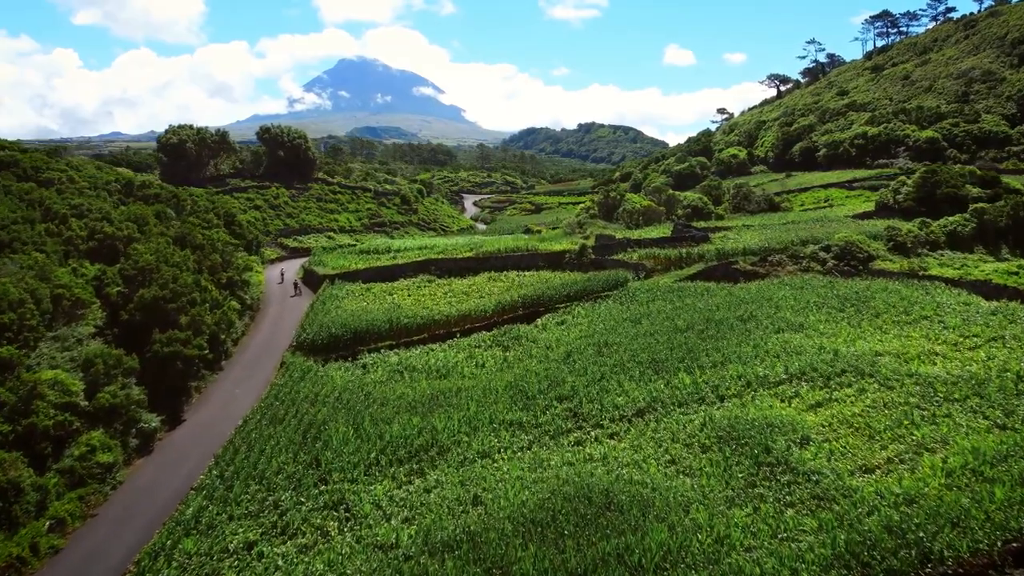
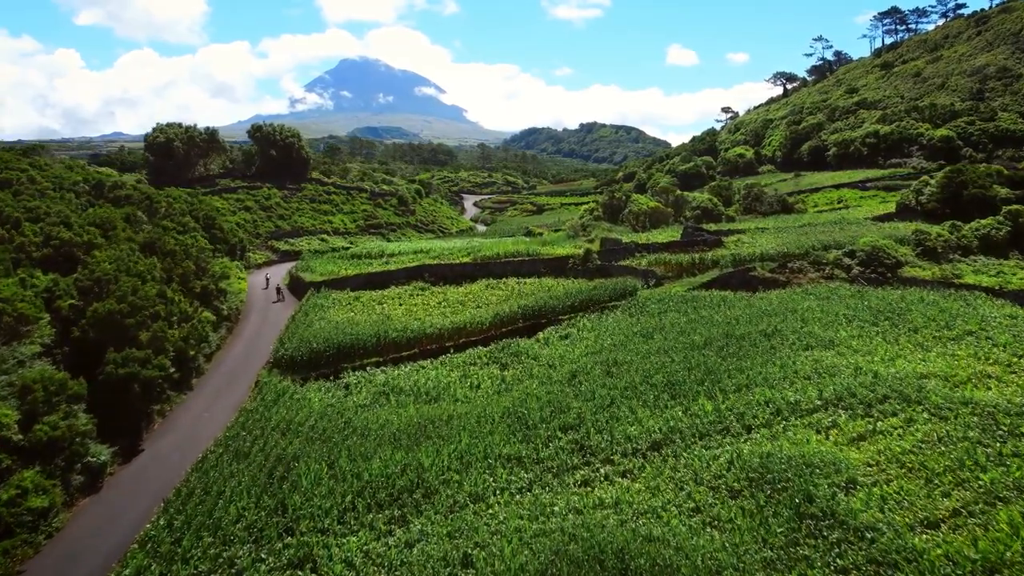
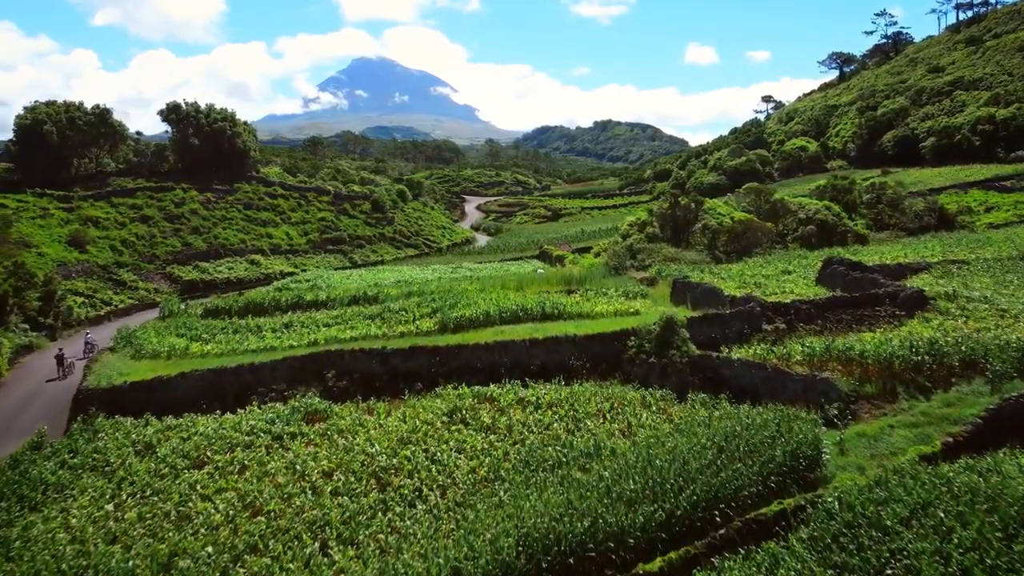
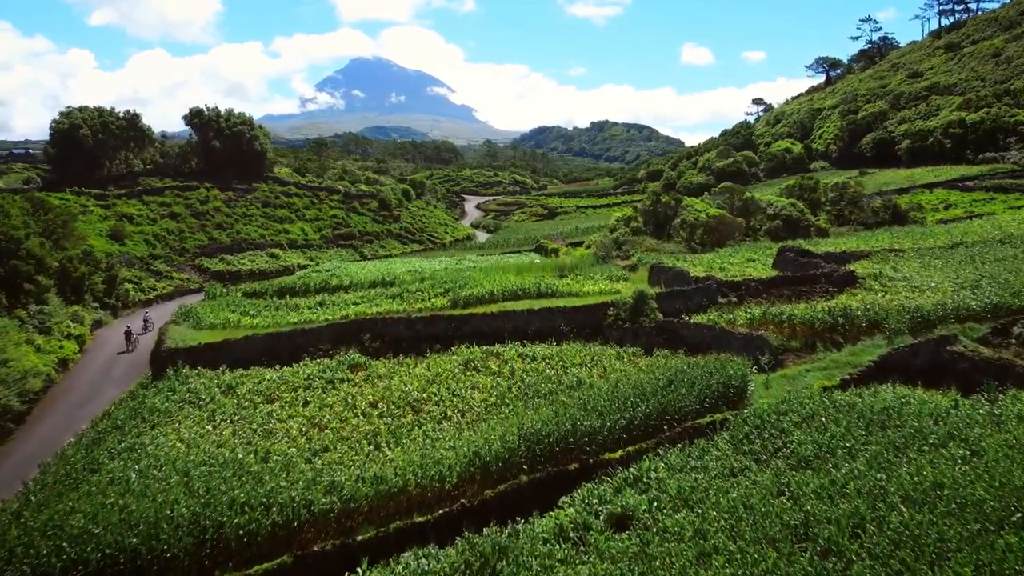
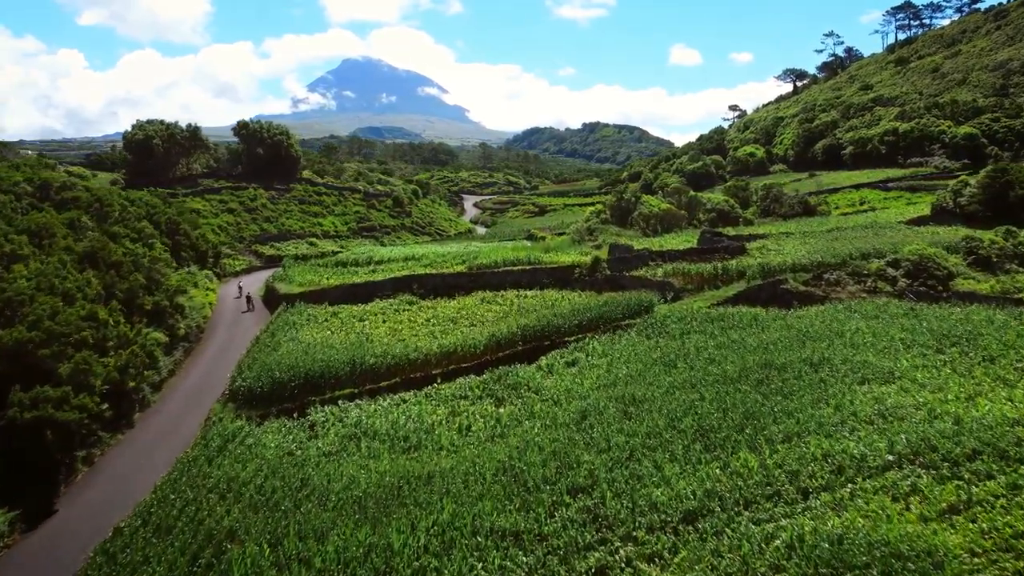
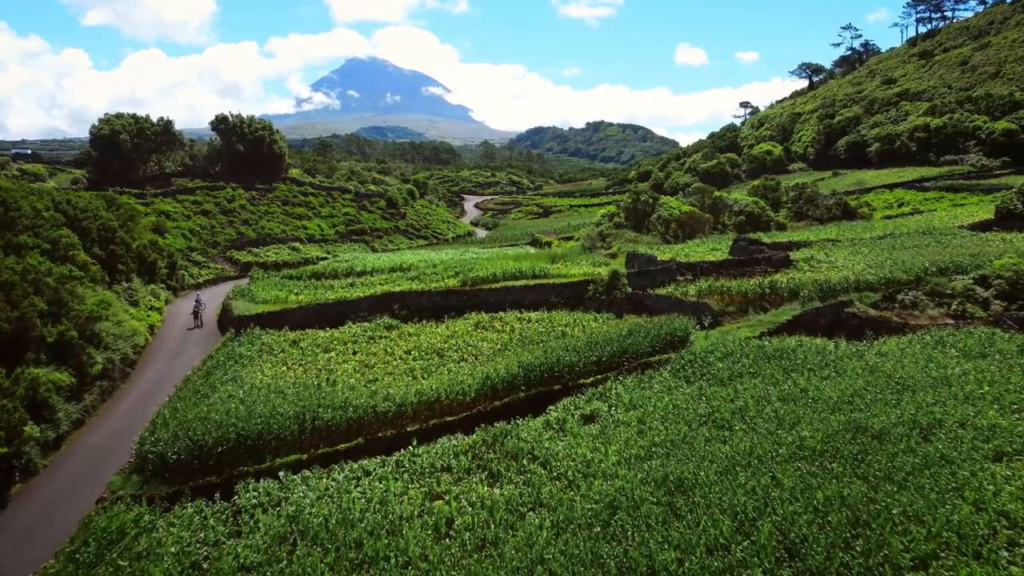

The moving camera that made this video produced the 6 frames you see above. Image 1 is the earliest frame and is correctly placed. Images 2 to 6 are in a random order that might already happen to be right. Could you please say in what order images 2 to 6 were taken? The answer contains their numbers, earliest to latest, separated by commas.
2, 5, 6, 4, 3
